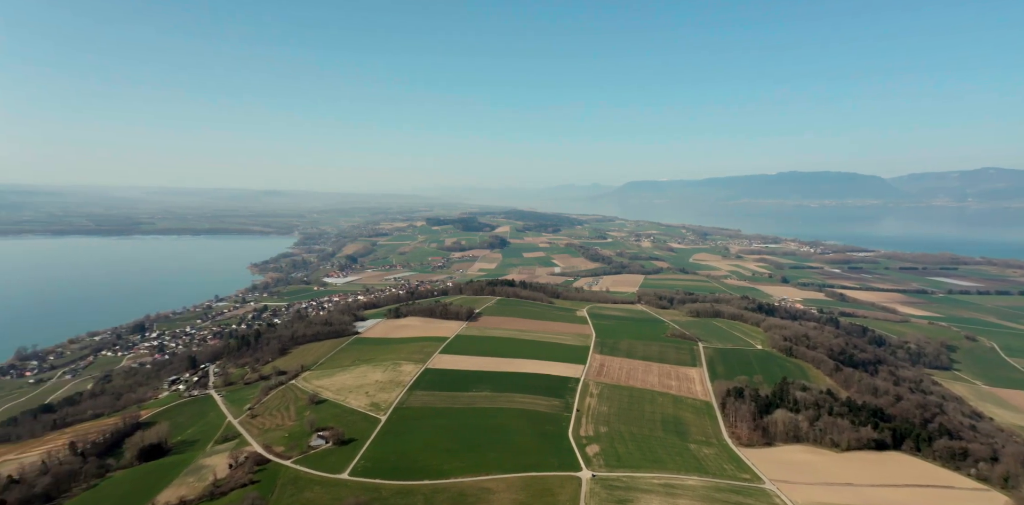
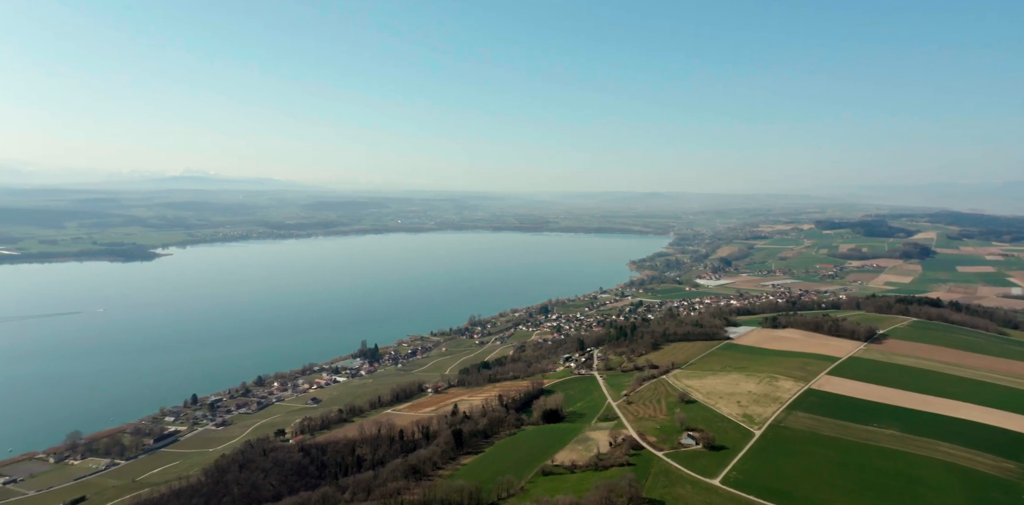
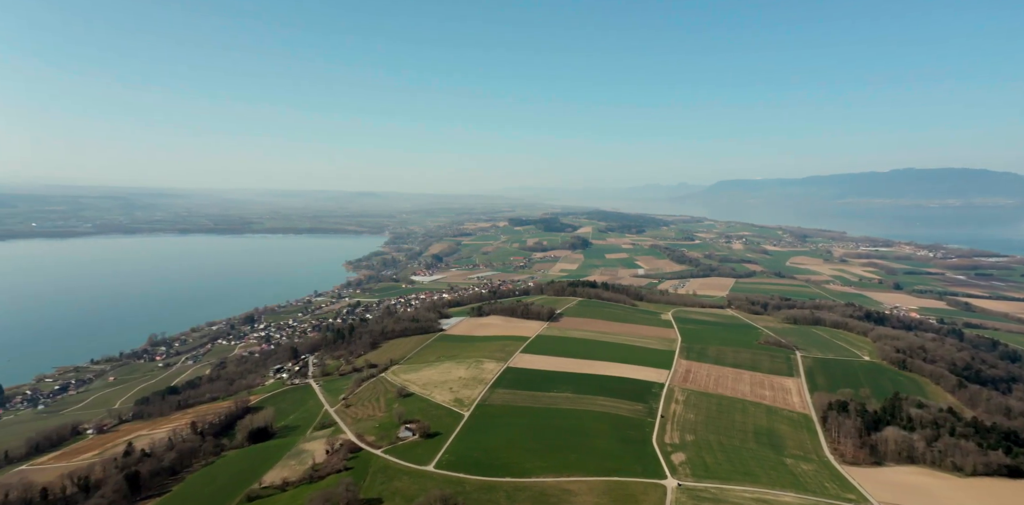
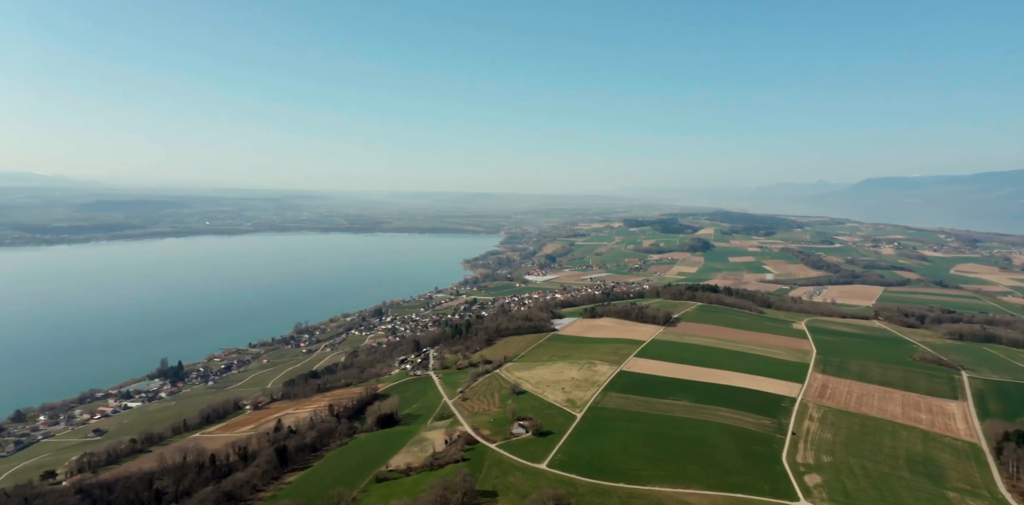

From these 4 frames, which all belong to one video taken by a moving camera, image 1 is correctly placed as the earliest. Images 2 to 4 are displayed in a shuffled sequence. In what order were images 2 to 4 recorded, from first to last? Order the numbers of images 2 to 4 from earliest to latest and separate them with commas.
3, 4, 2
